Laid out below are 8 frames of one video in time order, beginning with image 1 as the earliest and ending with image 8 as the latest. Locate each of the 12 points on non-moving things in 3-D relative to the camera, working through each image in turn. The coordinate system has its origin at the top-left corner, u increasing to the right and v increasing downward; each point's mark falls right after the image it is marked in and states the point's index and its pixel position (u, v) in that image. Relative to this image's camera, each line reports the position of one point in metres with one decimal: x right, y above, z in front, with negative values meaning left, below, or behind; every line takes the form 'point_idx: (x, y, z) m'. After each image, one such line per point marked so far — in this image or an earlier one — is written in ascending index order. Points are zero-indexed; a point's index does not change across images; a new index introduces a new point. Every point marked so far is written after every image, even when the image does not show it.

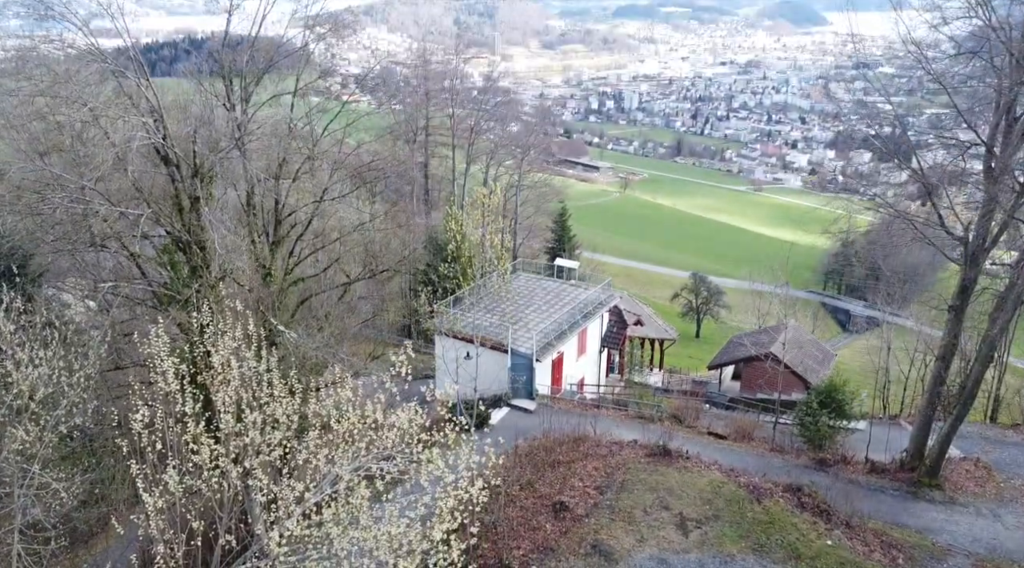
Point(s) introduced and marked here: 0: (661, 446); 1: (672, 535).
0: (+3.5, -3.8, +18.4) m
1: (+3.1, -4.8, +15.0) m
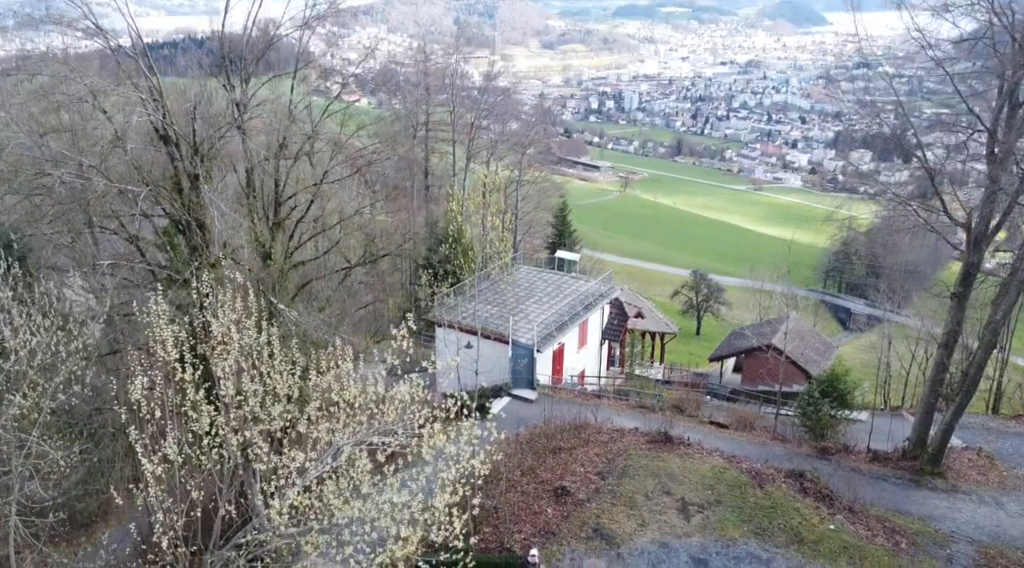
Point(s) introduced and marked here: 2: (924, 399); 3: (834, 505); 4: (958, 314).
0: (+3.5, -3.5, +18.3) m
1: (+3.1, -4.5, +15.0) m
2: (+10.5, -2.9, +19.9) m
3: (+6.5, -4.4, +15.7) m
4: (+10.4, -0.7, +18.3) m
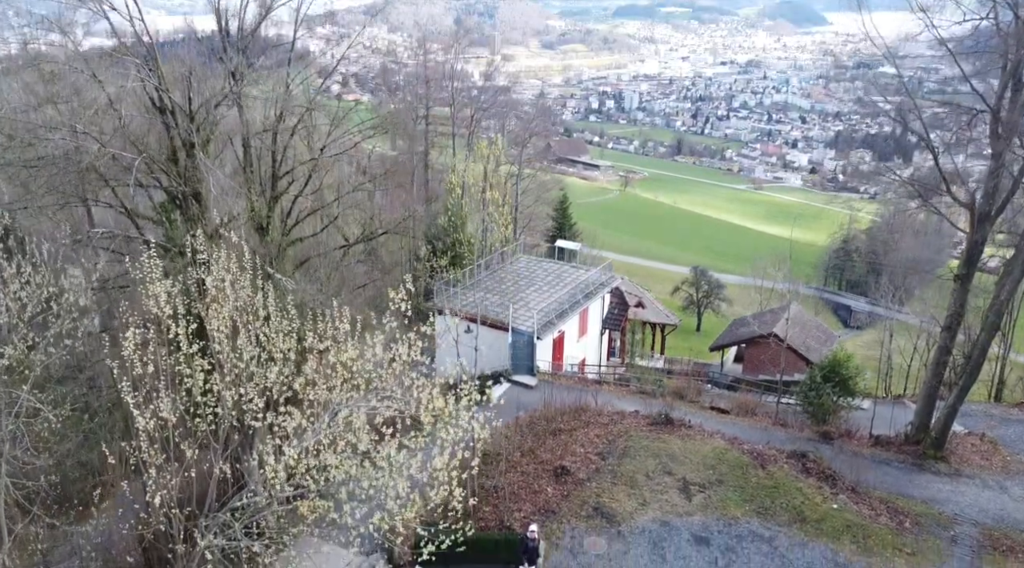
0: (+3.5, -3.0, +18.2) m
1: (+3.1, -4.1, +14.8) m
2: (+10.5, -2.5, +19.8) m
3: (+6.5, -4.0, +15.5) m
4: (+10.4, -0.3, +18.1) m
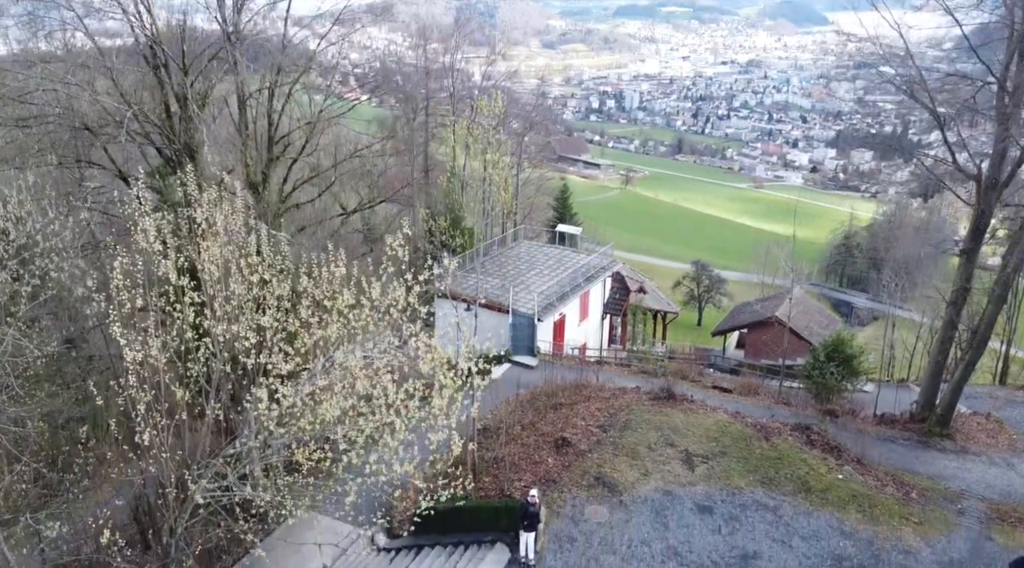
0: (+3.5, -2.4, +17.9) m
1: (+3.1, -3.4, +14.6) m
2: (+10.5, -1.9, +19.5) m
3: (+6.5, -3.4, +15.3) m
4: (+10.4, +0.3, +17.9) m
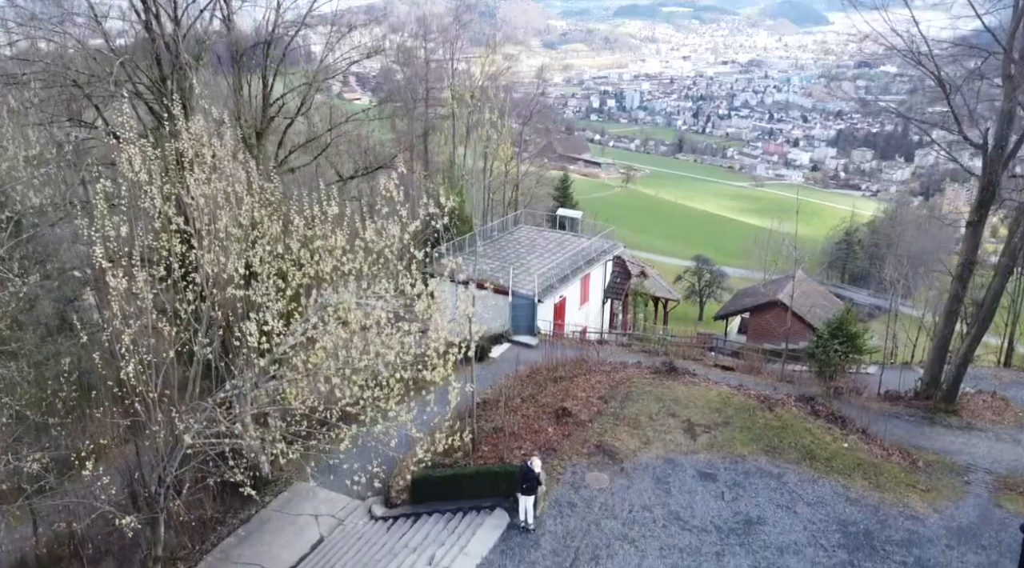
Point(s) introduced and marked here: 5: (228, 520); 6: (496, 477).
0: (+3.5, -1.8, +17.7) m
1: (+3.1, -2.8, +14.3) m
2: (+10.5, -1.3, +19.3) m
3: (+6.4, -2.7, +15.1) m
4: (+10.4, +0.9, +17.6) m
5: (-5.3, -4.4, +14.5) m
6: (-0.3, -3.1, +12.8) m
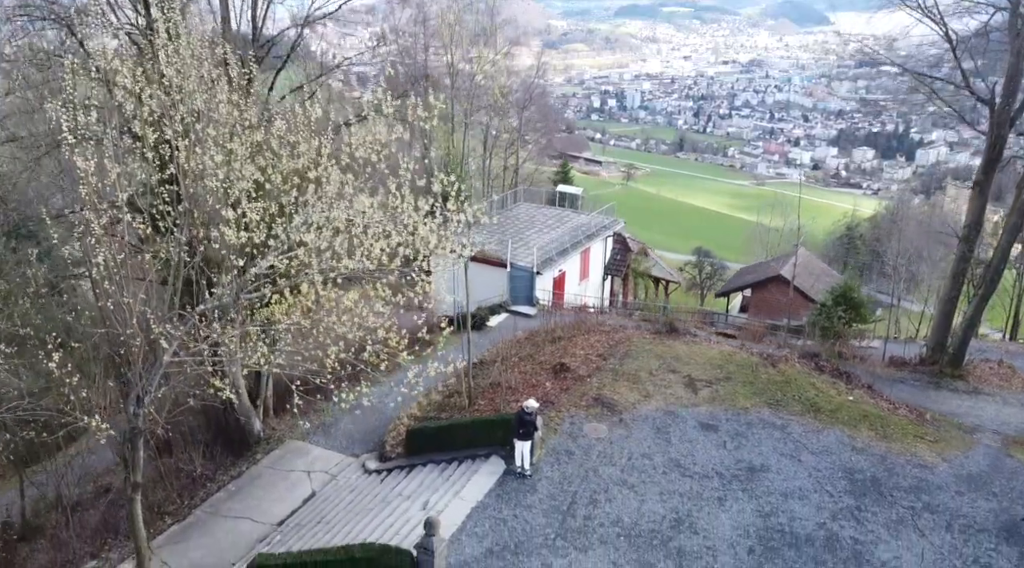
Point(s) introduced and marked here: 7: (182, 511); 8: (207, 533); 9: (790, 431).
0: (+3.5, -0.9, +17.3) m
1: (+3.0, -1.9, +14.0) m
2: (+10.4, -0.4, +18.9) m
3: (+6.4, -1.9, +14.7) m
4: (+10.3, +1.8, +17.3) m
5: (-5.3, -3.5, +14.2) m
6: (-0.3, -2.3, +12.5) m
7: (-5.6, -3.8, +13.3) m
8: (-4.9, -4.0, +12.5) m
9: (+4.5, -2.4, +12.8) m
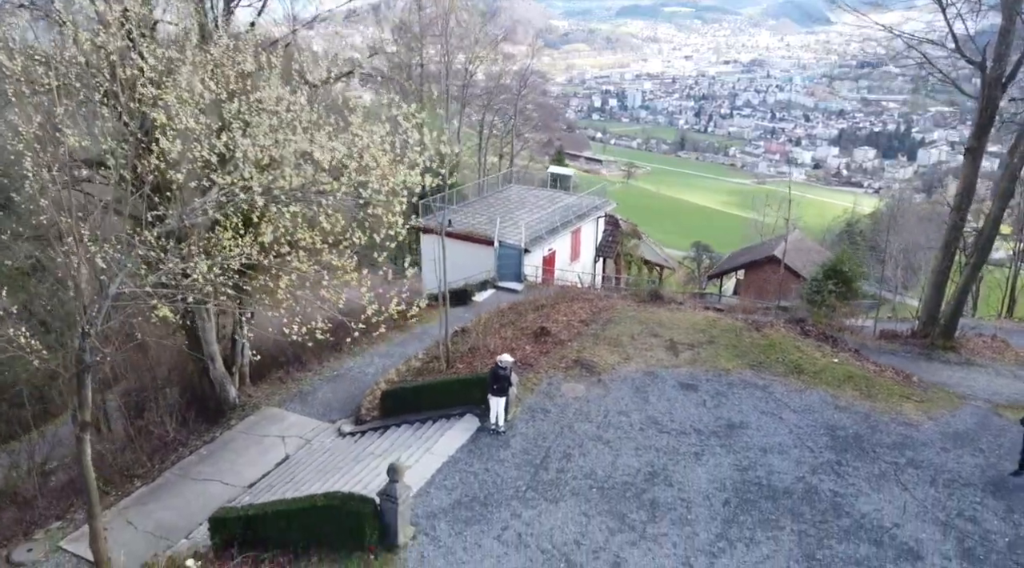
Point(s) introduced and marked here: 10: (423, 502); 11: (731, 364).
0: (+3.1, -0.2, +17.1) m
1: (+2.6, -1.2, +13.7) m
2: (+10.0, +0.3, +18.6) m
3: (+6.0, -1.2, +14.4) m
4: (+10.0, +2.5, +17.0) m
5: (-5.7, -2.8, +13.9) m
6: (-0.7, -1.6, +12.2) m
7: (-6.0, -3.1, +13.0) m
8: (-5.3, -3.3, +12.3) m
9: (+4.1, -1.7, +12.5) m
10: (-1.1, -2.7, +9.9) m
11: (+3.7, -1.4, +13.3) m
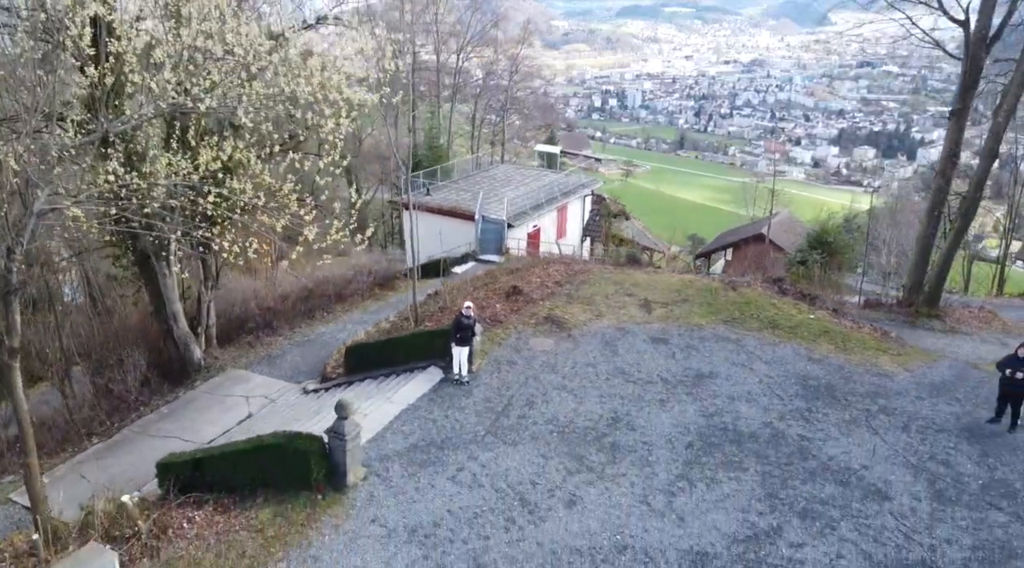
0: (+2.6, +0.5, +16.7) m
1: (+2.1, -0.5, +13.4) m
2: (+9.5, +1.1, +18.3) m
3: (+5.5, -0.4, +14.1) m
4: (+9.4, +3.3, +16.7) m
5: (-6.2, -2.0, +13.6) m
6: (-1.2, -0.8, +11.9) m
7: (-6.5, -2.4, +12.7) m
8: (-5.8, -2.5, +12.0) m
9: (+3.6, -0.9, +12.2) m
10: (-1.6, -2.0, +9.6) m
11: (+3.2, -0.6, +13.0) m
